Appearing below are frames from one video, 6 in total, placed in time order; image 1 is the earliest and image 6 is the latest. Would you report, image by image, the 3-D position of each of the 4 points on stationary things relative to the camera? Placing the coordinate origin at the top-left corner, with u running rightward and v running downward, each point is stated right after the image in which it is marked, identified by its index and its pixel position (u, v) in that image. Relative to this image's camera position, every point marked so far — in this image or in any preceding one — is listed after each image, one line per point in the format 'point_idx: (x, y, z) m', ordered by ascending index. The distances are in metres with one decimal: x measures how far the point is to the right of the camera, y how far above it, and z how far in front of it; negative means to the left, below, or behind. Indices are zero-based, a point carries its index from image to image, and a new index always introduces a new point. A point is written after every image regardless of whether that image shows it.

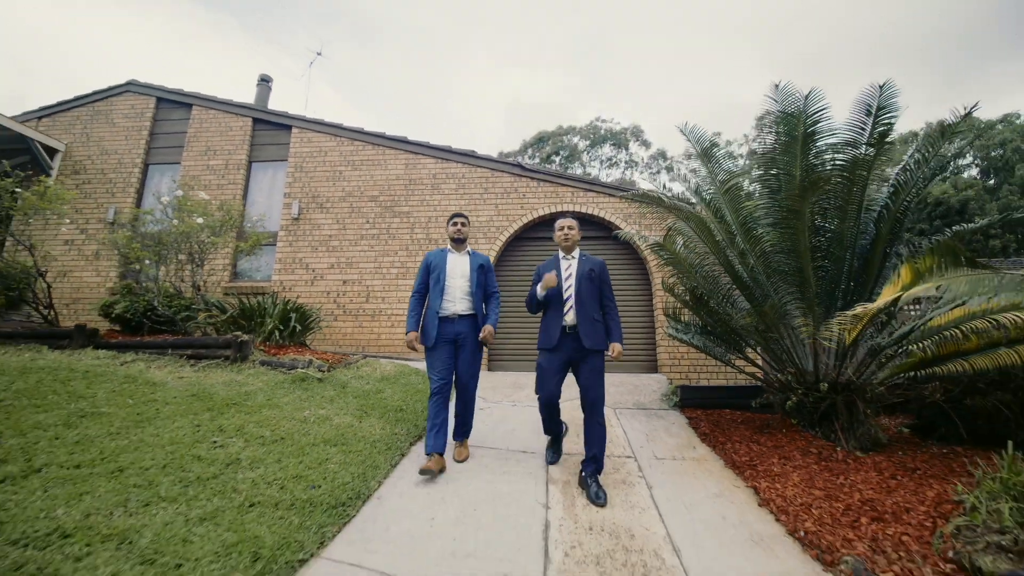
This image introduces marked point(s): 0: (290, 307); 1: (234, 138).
0: (-2.9, -0.3, +5.6) m
1: (-5.0, +2.7, +7.7) m
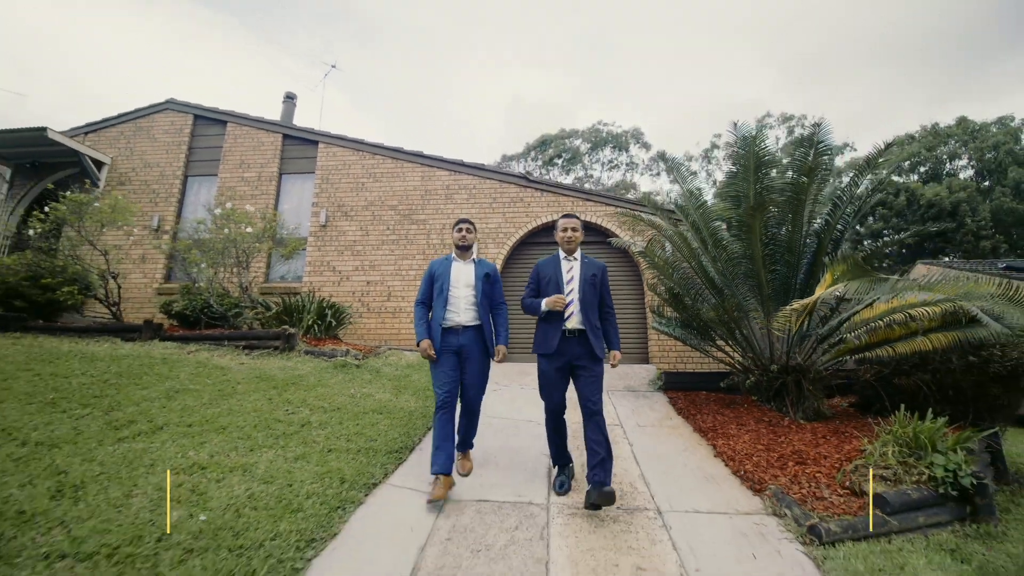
0: (-2.8, -0.3, +6.4) m
1: (-4.9, +2.7, +8.5) m
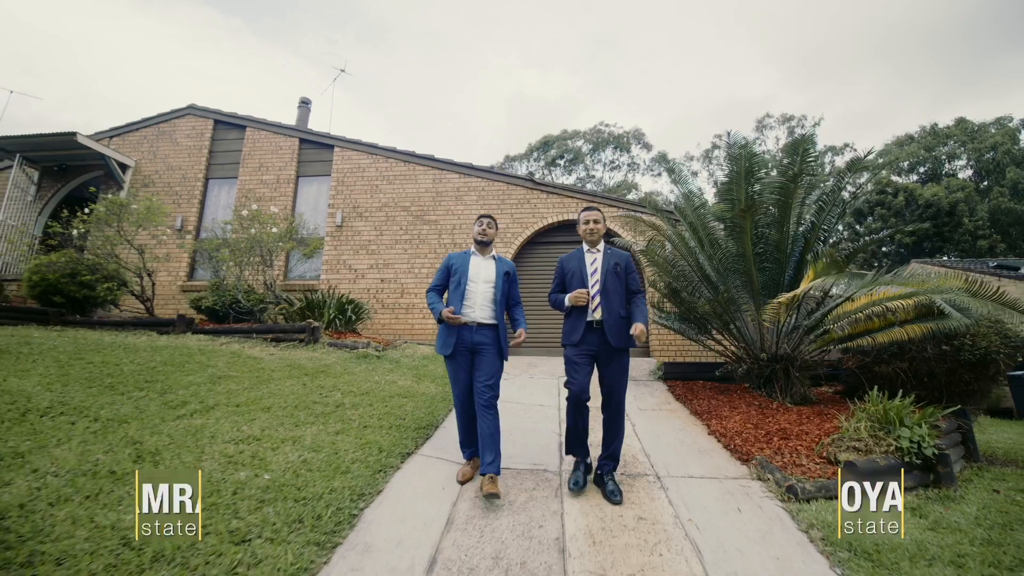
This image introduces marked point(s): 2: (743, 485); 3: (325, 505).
0: (-2.6, -0.2, +6.8) m
1: (-4.8, +2.7, +8.9) m
2: (+1.6, -1.3, +2.9) m
3: (-1.1, -1.2, +2.4) m
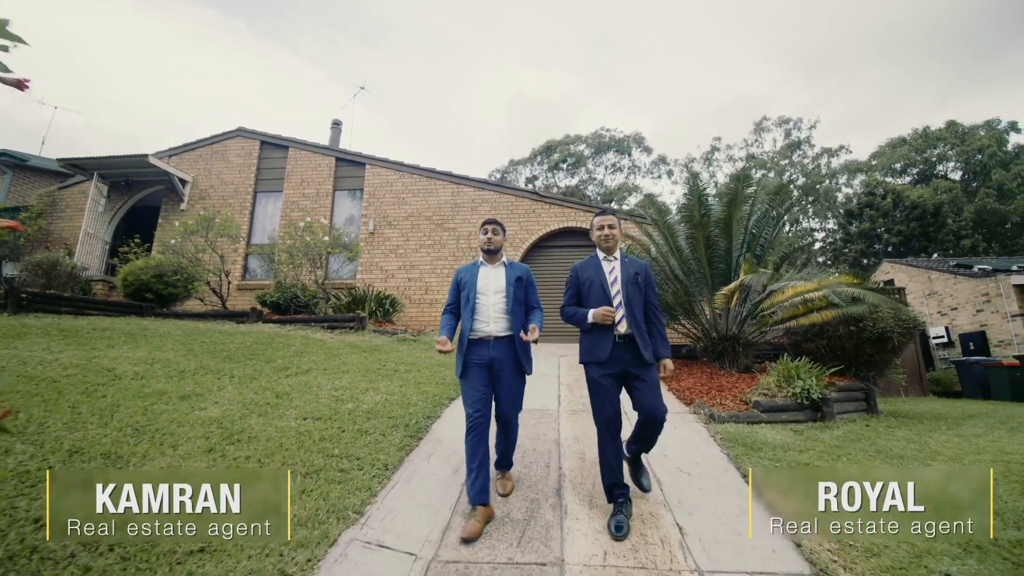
0: (-2.5, -0.2, +8.2) m
1: (-4.6, +2.8, +10.3) m
2: (+1.7, -1.3, +4.3) m
3: (-0.9, -1.2, +3.8) m
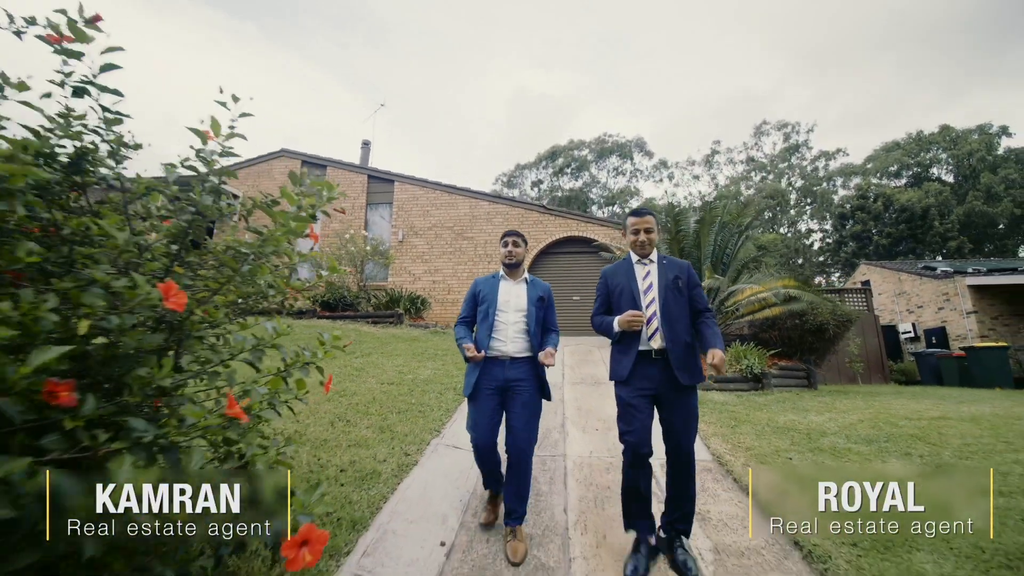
0: (-2.2, -0.2, +9.7) m
1: (-4.3, +2.8, +11.8) m
2: (+1.9, -1.3, +5.8) m
3: (-0.7, -1.2, +5.3) m
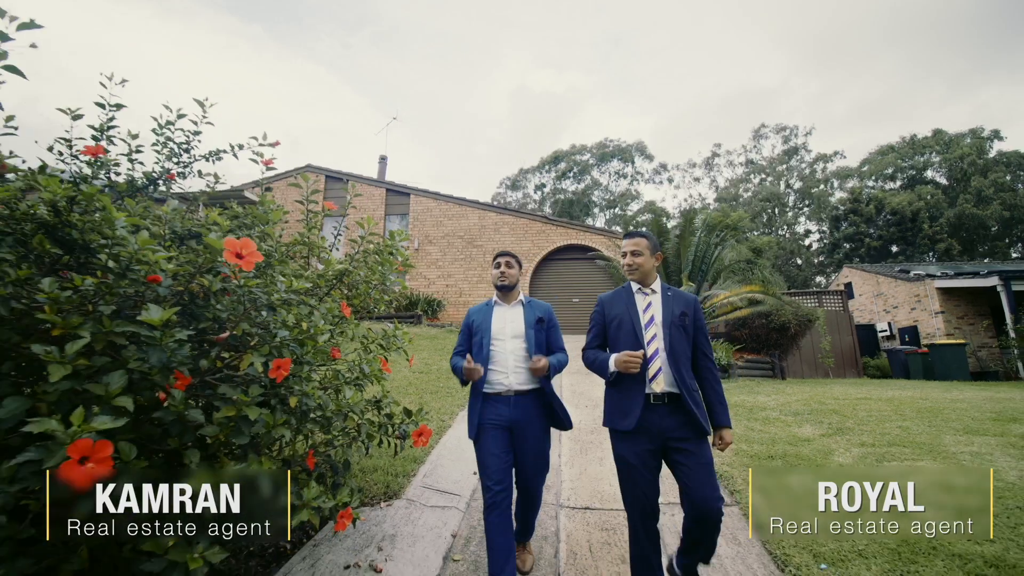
0: (-2.1, -0.3, +10.9) m
1: (-4.2, +2.7, +13.1) m
2: (+2.1, -1.4, +6.9) m
3: (-0.6, -1.3, +6.5) m
